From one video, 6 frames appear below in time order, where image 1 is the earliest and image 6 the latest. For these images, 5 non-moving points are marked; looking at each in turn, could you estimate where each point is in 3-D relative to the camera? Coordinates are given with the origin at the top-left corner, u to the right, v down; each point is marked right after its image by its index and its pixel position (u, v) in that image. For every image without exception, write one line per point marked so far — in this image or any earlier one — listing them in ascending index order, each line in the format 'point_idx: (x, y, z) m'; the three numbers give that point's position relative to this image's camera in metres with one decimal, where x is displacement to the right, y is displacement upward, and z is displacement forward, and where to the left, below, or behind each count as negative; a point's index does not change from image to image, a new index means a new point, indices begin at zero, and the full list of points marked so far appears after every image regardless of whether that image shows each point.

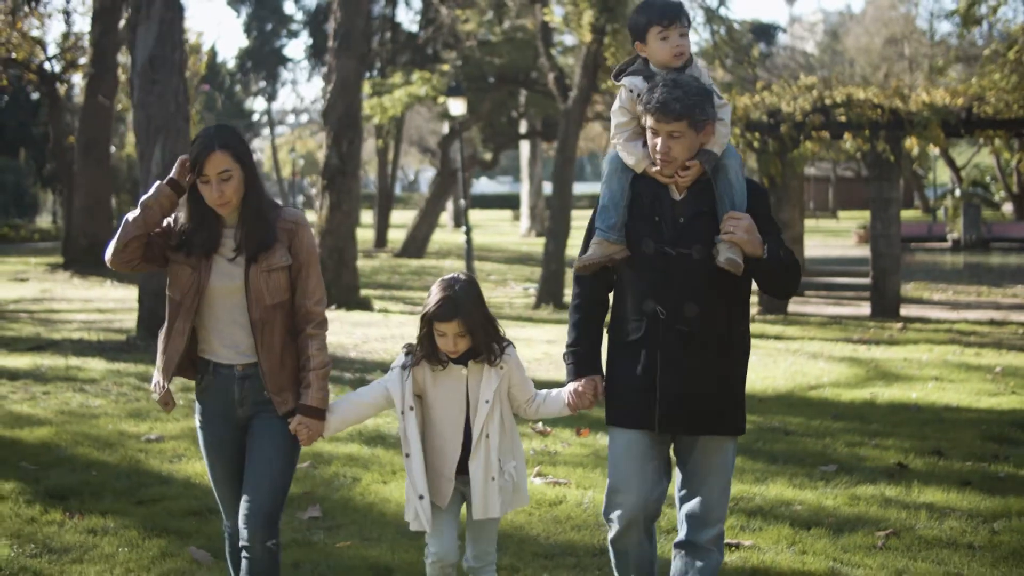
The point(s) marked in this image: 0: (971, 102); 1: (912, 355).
0: (+6.6, +2.7, +19.1) m
1: (+4.3, -0.7, +14.3) m
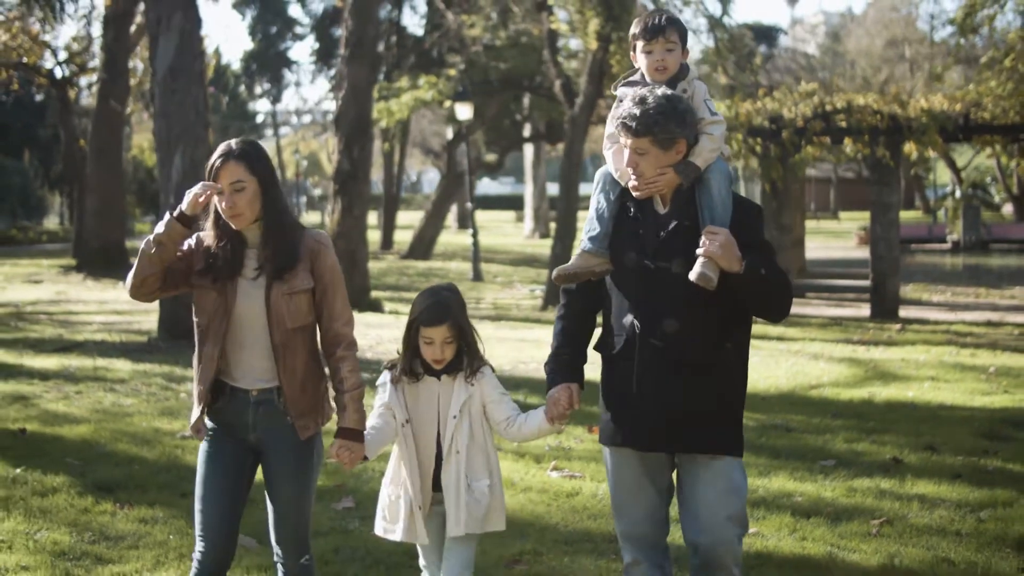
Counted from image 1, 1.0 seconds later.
0: (+6.7, +2.7, +19.6) m
1: (+4.4, -0.7, +14.8) m
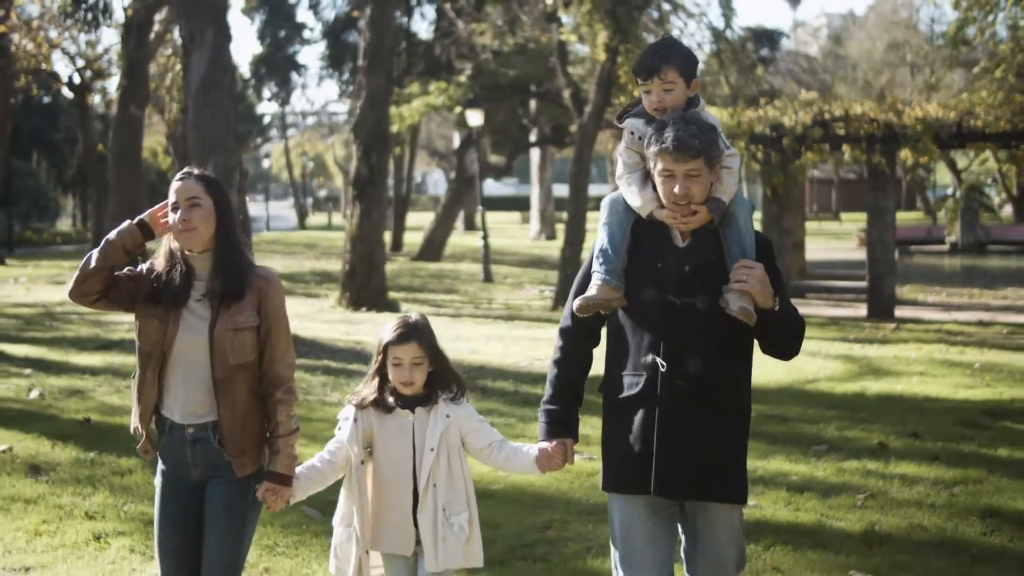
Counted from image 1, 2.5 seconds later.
0: (+6.9, +2.7, +20.5) m
1: (+4.6, -0.8, +15.7) m
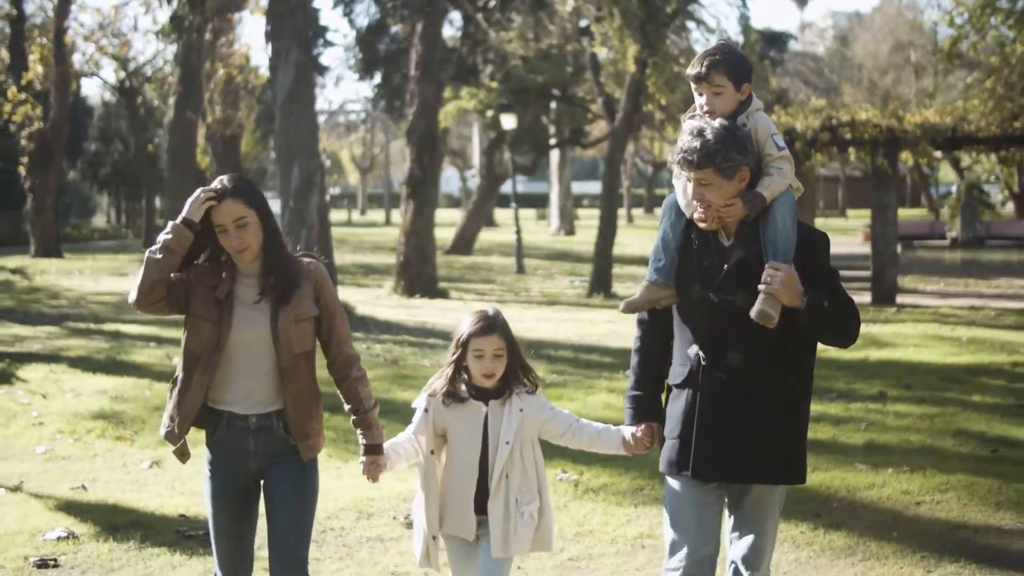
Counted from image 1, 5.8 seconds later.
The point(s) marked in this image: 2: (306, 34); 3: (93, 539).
0: (+7.7, +2.9, +23.0) m
1: (+5.3, -0.6, +18.2) m
2: (-3.0, +3.7, +19.1) m
3: (-2.2, -1.3, +7.1) m
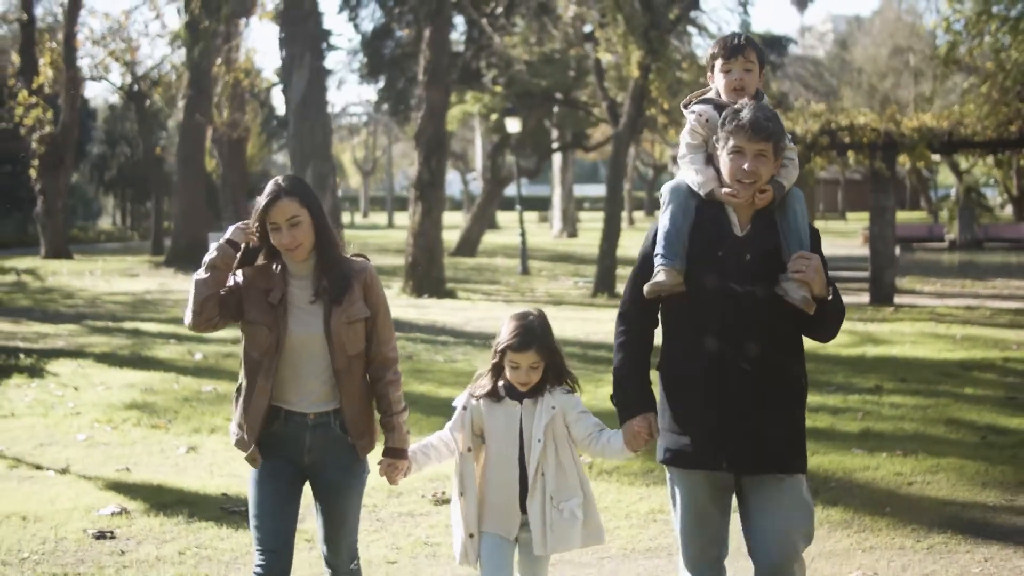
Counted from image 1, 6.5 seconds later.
0: (+7.8, +2.9, +23.5) m
1: (+5.4, -0.6, +18.7) m
2: (-2.9, +3.7, +19.7) m
3: (-2.1, -1.3, +7.7) m
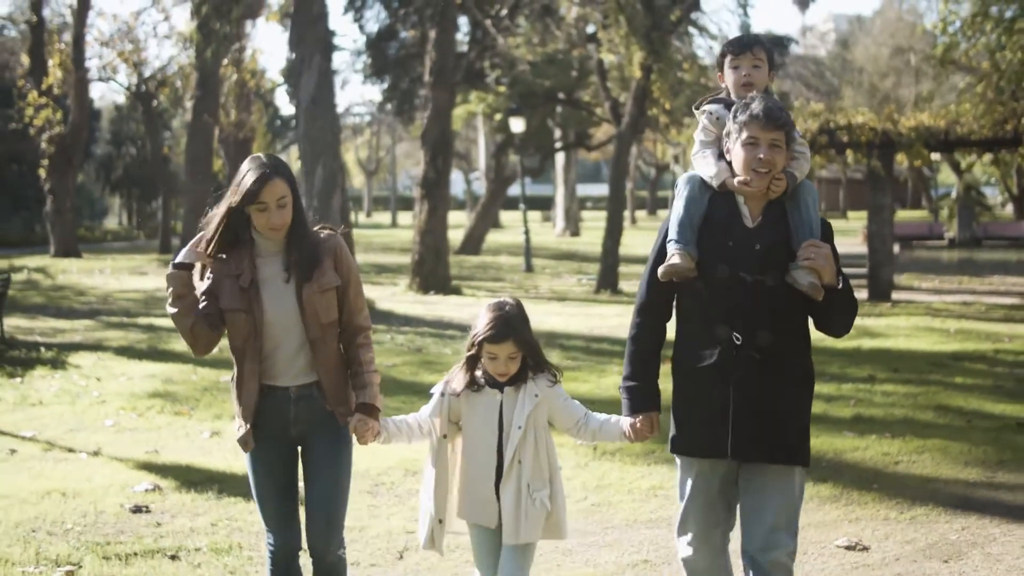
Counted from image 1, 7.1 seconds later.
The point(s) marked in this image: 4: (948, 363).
0: (+7.9, +2.9, +24.0) m
1: (+5.5, -0.5, +19.2) m
2: (-2.8, +3.7, +20.2) m
3: (-2.1, -1.2, +8.2) m
4: (+4.6, -0.8, +14.1) m
